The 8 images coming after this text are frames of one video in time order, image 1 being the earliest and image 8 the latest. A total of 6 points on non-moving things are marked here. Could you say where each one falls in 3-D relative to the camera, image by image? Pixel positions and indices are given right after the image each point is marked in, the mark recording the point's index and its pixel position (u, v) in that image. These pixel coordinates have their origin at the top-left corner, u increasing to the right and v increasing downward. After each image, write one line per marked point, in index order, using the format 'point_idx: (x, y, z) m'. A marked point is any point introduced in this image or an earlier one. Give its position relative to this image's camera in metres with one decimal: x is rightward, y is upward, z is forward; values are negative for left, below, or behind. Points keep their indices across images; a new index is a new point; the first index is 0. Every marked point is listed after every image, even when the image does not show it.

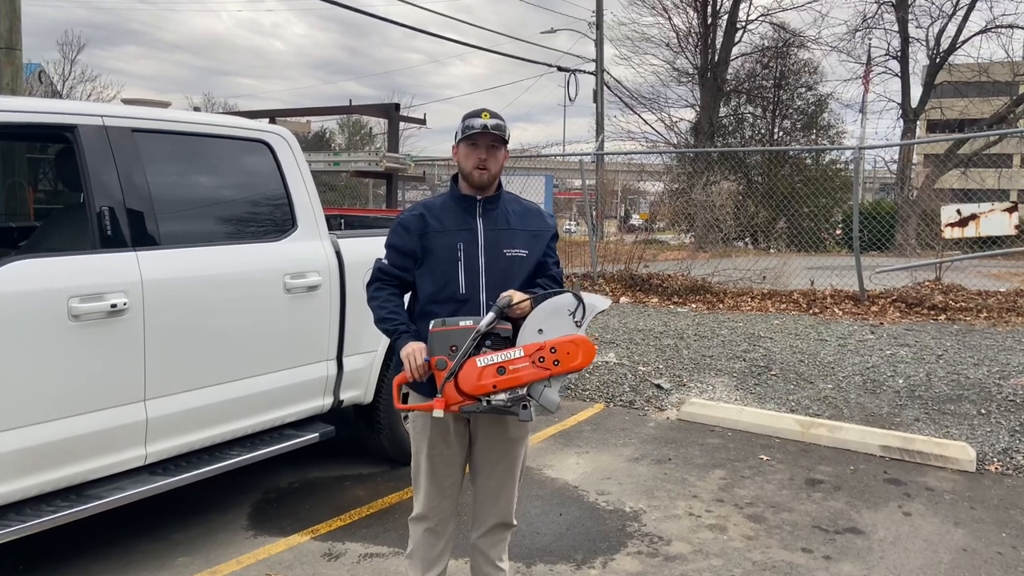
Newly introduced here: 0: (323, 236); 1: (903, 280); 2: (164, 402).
0: (-1.0, +0.3, +4.1) m
1: (+4.3, +0.1, +8.9) m
2: (-1.4, -0.5, +3.3) m
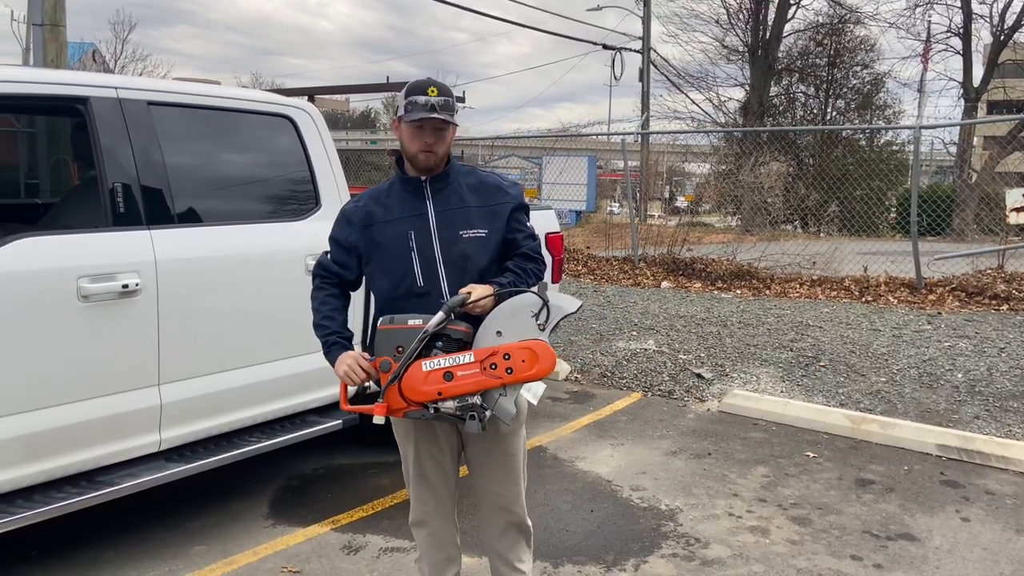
0: (-0.8, +0.4, +3.9) m
1: (+4.7, +0.2, +8.5) m
2: (-1.3, -0.4, +3.2) m
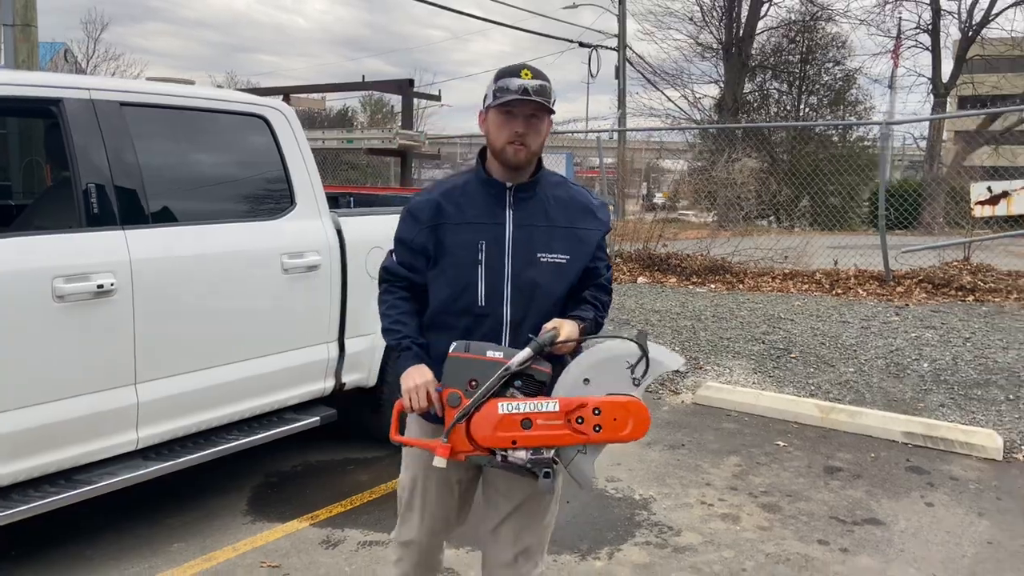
0: (-0.9, +0.4, +4.0) m
1: (+4.5, +0.3, +8.7) m
2: (-1.4, -0.4, +3.2) m
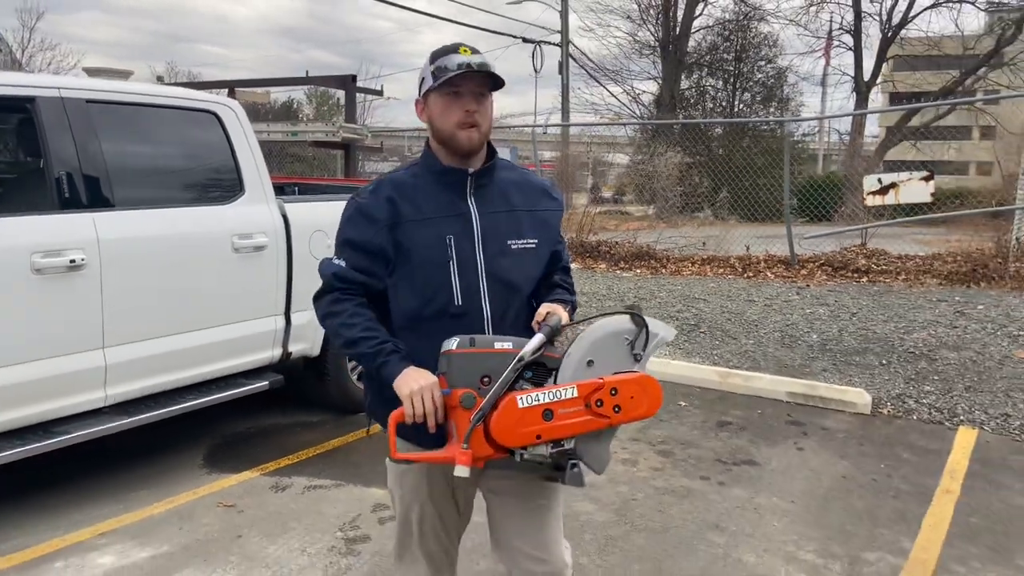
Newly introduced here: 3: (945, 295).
0: (-1.3, +0.5, +4.4) m
1: (+3.8, +0.5, +9.5) m
2: (-1.8, -0.3, +3.6) m
3: (+3.9, -0.1, +7.3) m
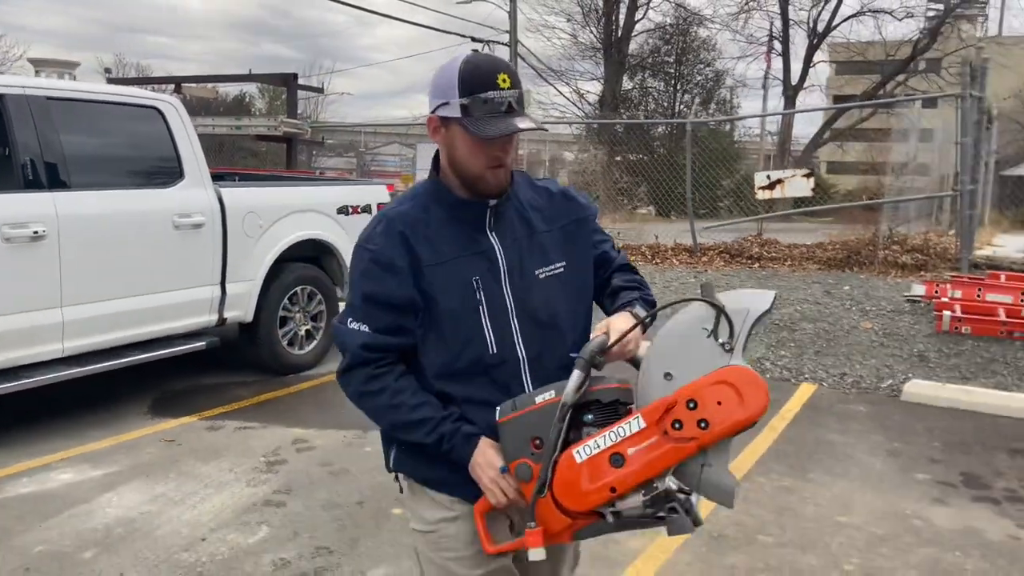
0: (-1.9, +0.7, +5.1) m
1: (+2.9, +0.7, +10.4) m
2: (-2.3, -0.1, +4.3) m
3: (+3.2, +0.1, +8.3) m
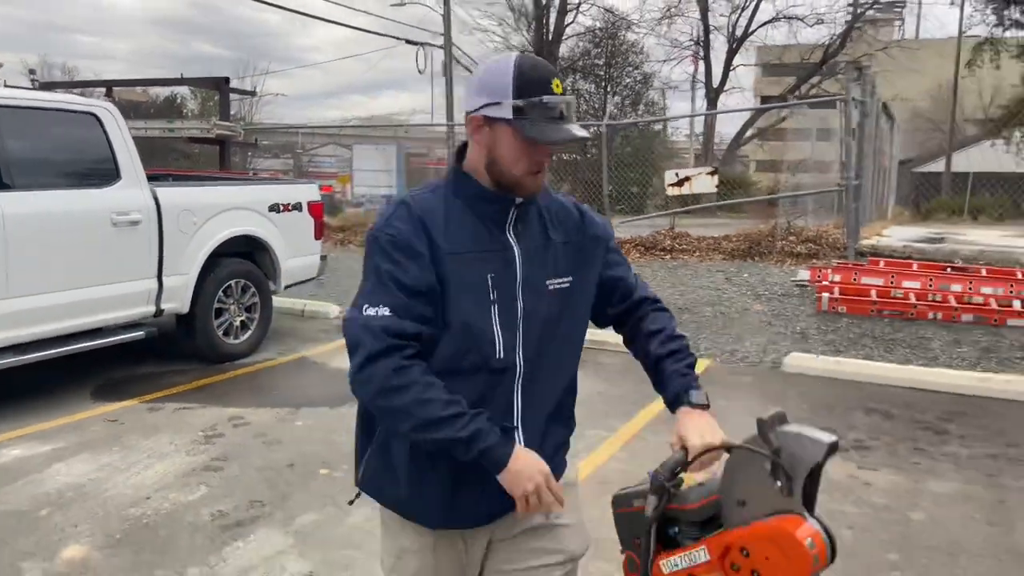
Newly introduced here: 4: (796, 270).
0: (-2.5, +0.7, +5.5) m
1: (+1.9, +0.8, +11.1) m
2: (-2.8, -0.1, +4.6) m
3: (+2.4, +0.2, +9.0) m
4: (+3.0, +0.2, +8.5) m
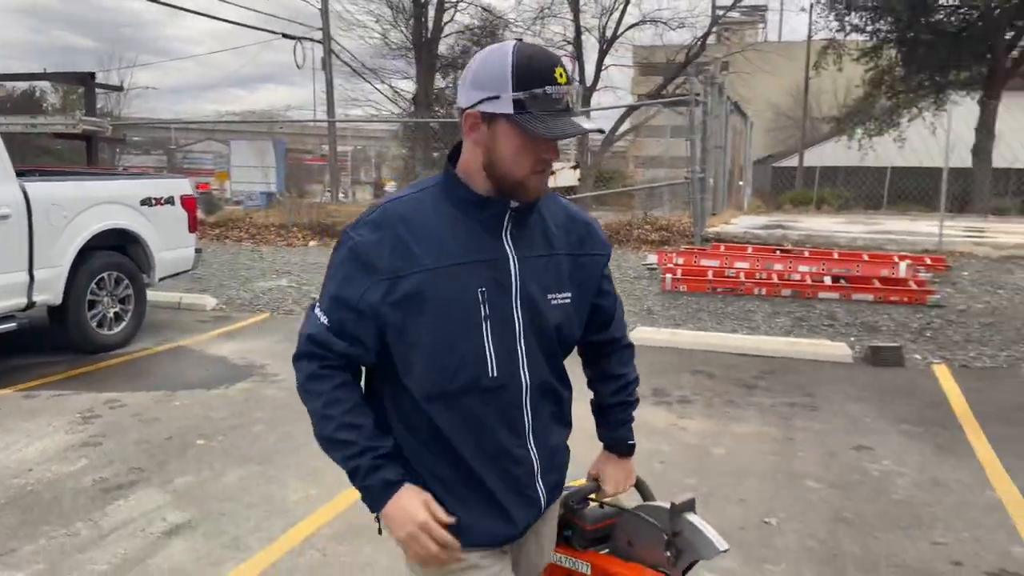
0: (-3.5, +0.7, +5.6) m
1: (+0.1, +1.0, +11.7) m
2: (-3.7, 0.0, +4.7) m
3: (+0.9, +0.4, +9.7) m
4: (+1.6, +0.4, +9.4) m
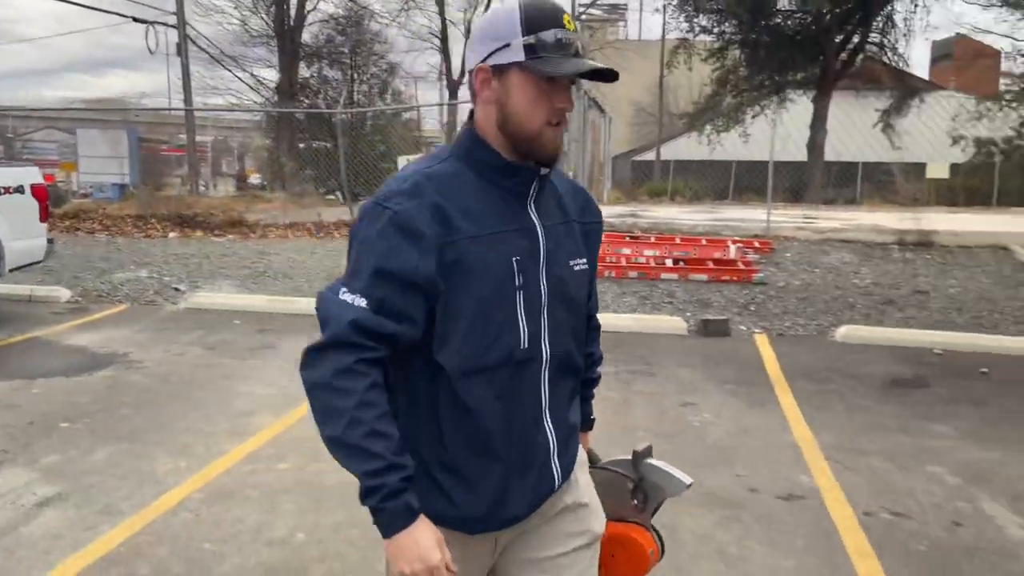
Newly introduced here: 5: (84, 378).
0: (-4.5, +0.8, +5.3) m
1: (-1.8, +1.1, +12.0) m
2: (-4.5, 0.0, +4.5) m
3: (-0.8, +0.6, +10.1) m
4: (0.0, +0.6, +9.9) m
5: (-2.9, -0.6, +5.3) m
